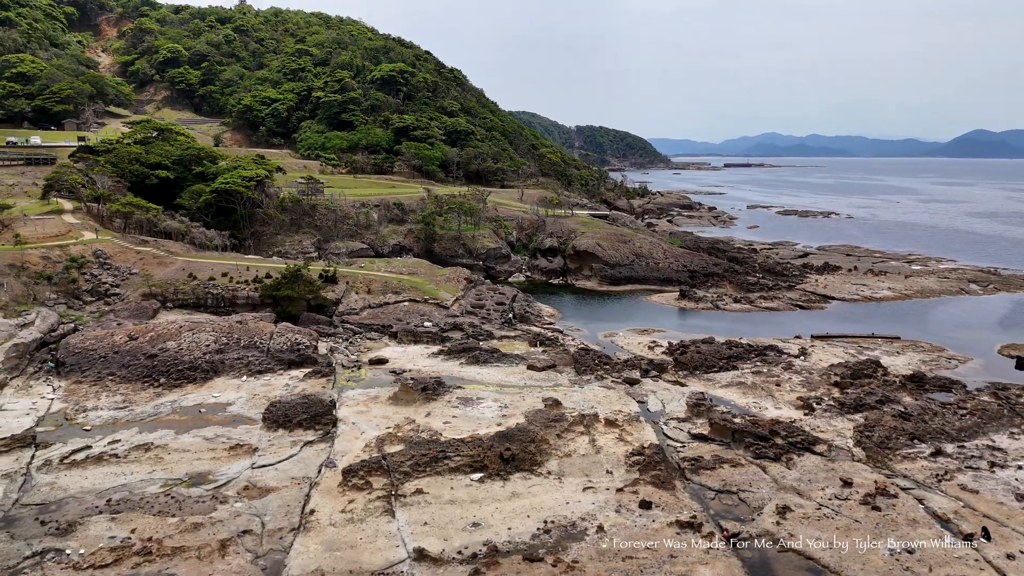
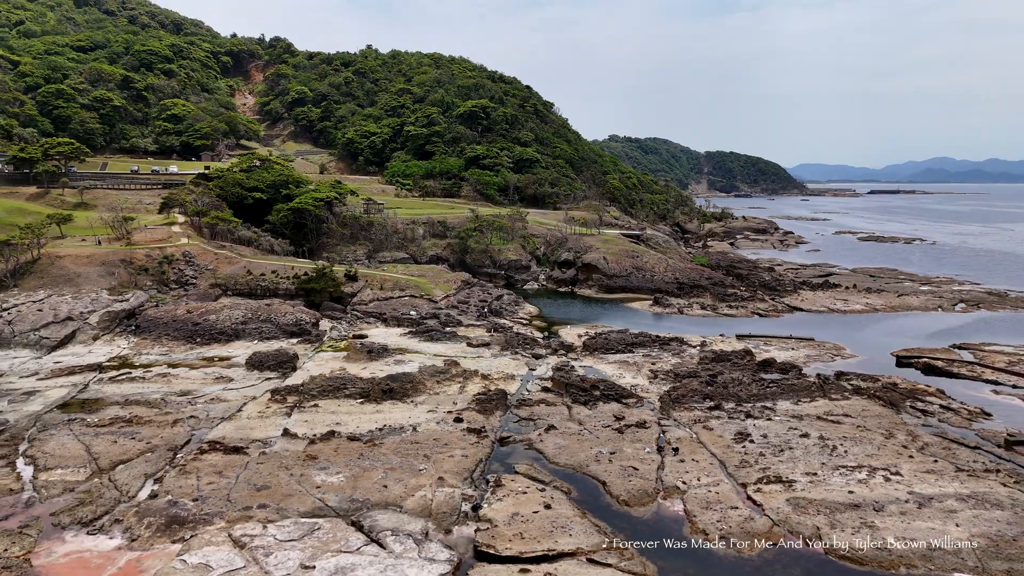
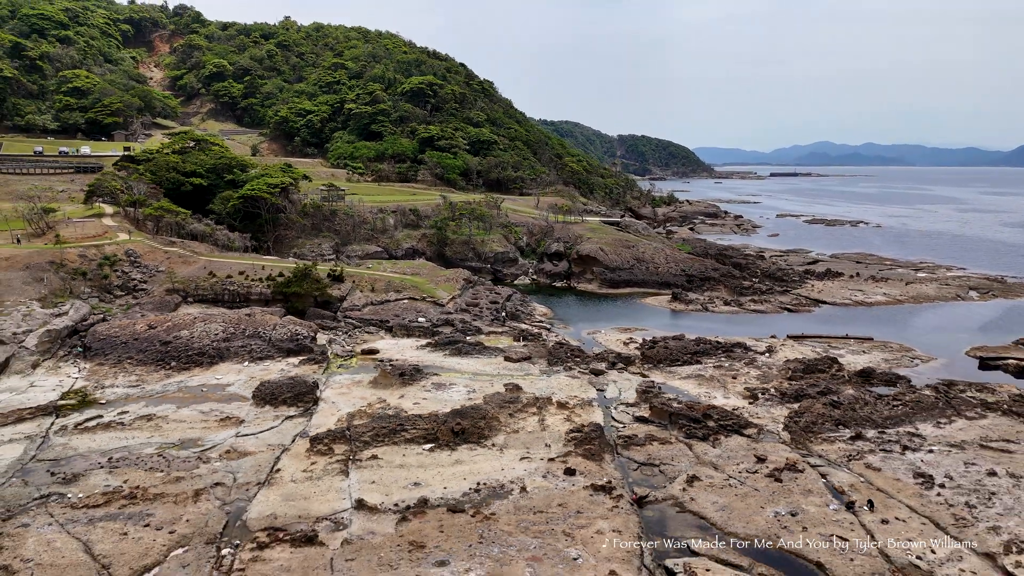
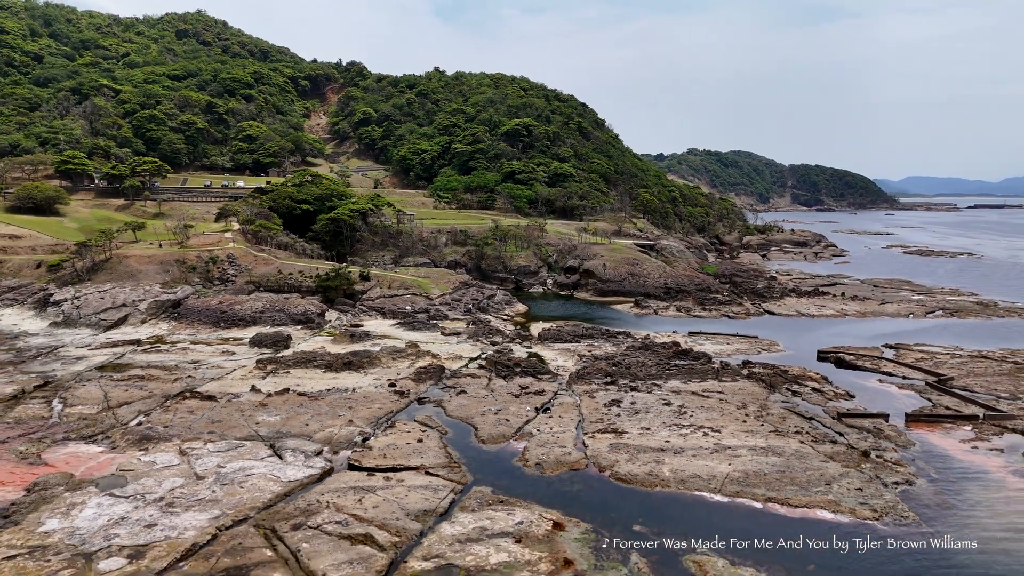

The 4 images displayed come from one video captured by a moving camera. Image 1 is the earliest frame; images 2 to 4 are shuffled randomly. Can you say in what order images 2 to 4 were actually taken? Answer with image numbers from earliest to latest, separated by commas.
3, 2, 4
